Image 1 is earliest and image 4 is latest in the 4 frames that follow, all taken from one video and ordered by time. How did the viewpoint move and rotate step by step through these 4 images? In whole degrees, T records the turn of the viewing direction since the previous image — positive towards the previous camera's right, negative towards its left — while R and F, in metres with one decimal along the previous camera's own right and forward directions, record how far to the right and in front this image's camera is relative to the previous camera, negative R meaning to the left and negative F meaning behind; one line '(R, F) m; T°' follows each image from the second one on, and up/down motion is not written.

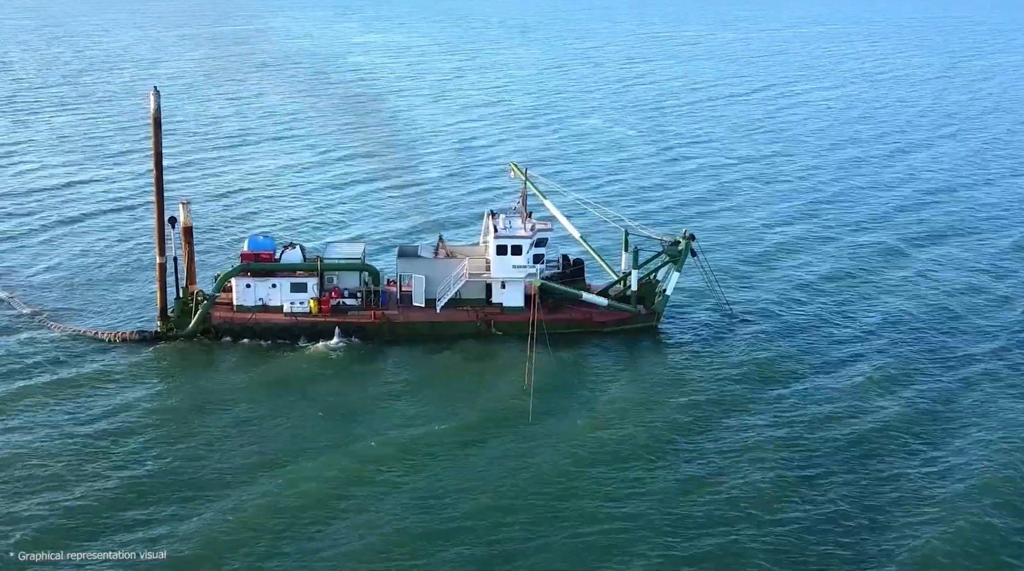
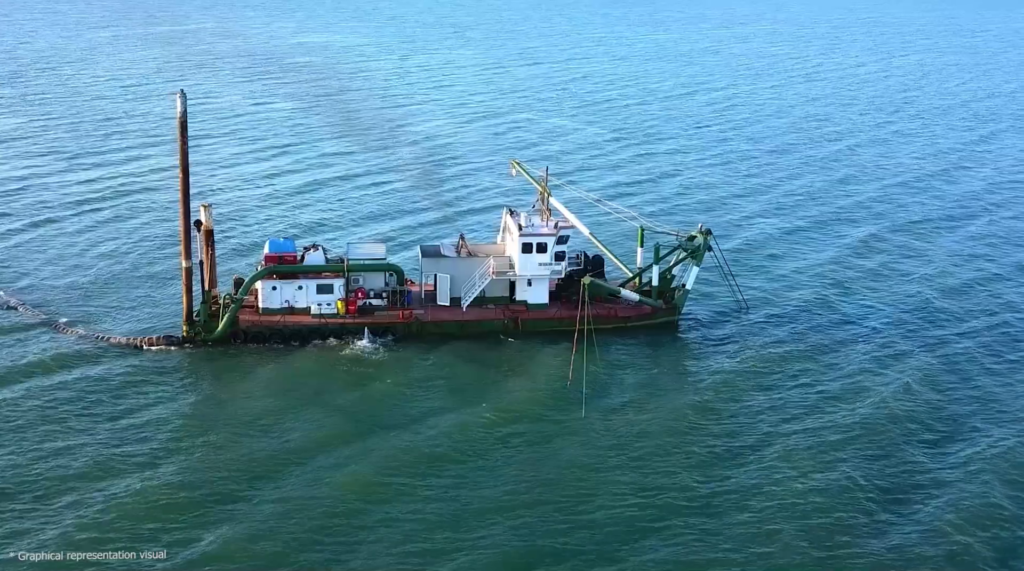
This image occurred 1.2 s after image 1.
(-3.4, -0.4) m; +3°
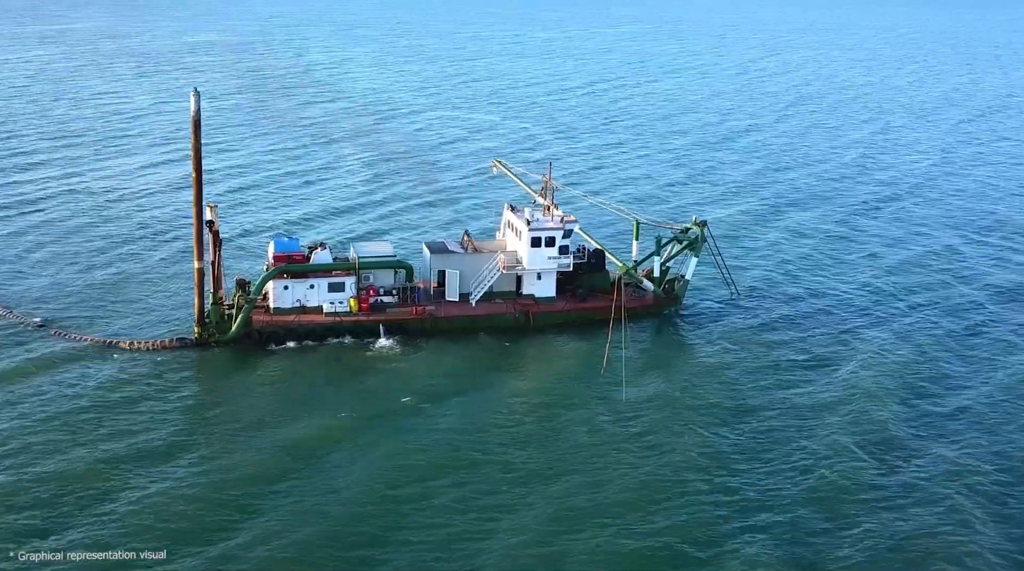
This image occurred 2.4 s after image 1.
(-4.7, -0.4) m; +6°
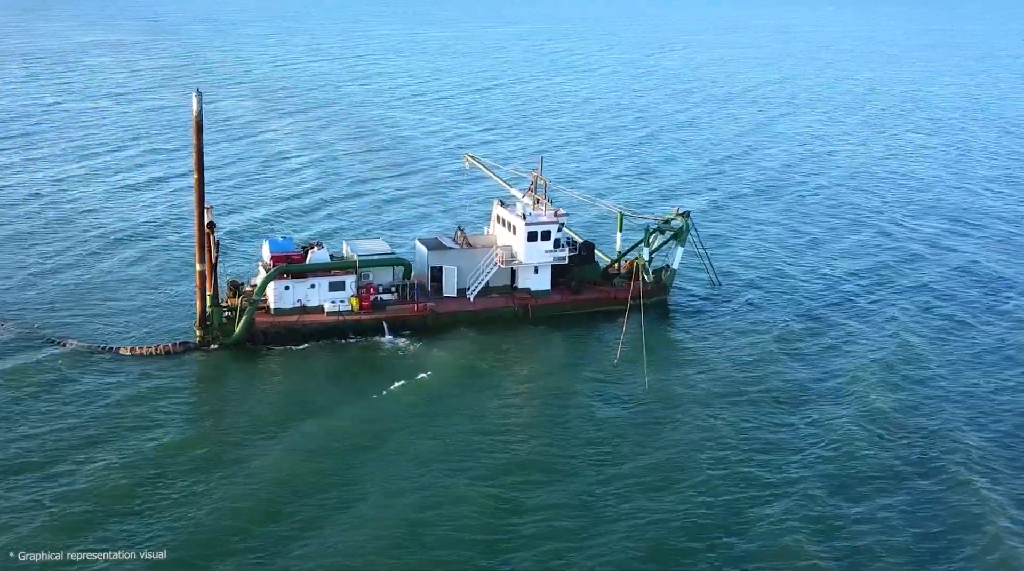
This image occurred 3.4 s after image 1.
(-4.0, -0.3) m; +6°
